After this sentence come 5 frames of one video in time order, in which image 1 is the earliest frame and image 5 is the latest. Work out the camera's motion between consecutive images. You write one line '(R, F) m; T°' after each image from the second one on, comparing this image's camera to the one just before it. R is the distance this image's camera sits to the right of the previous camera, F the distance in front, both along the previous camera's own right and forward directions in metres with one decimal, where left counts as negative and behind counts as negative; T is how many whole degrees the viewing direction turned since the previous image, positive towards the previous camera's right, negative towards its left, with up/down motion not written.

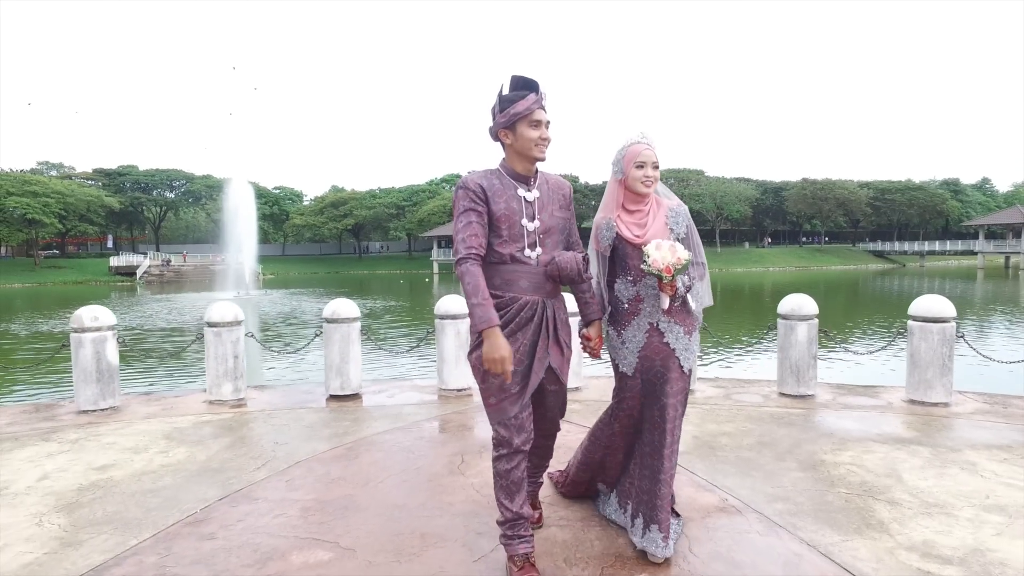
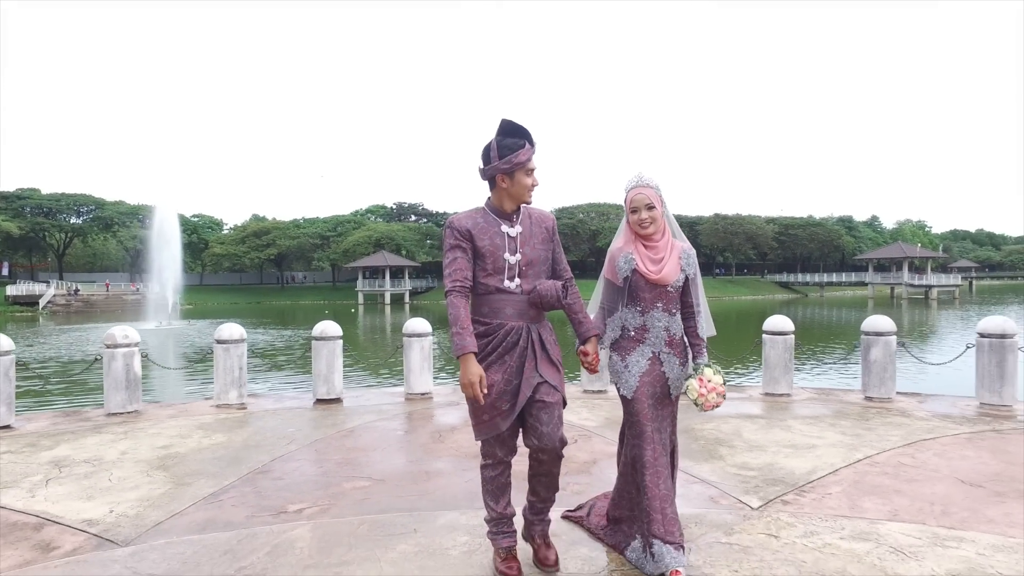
(-0.3, -1.5) m; +7°
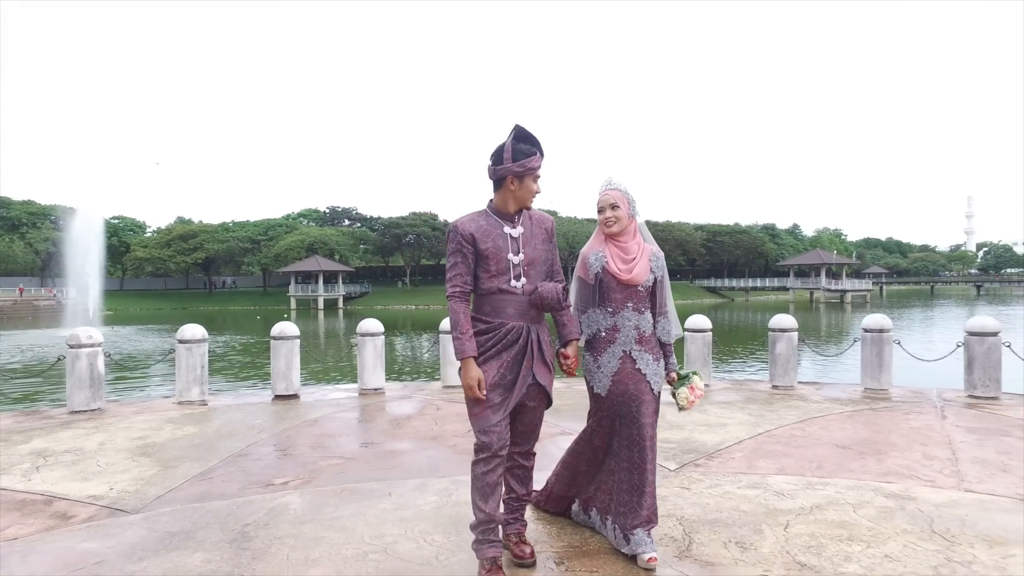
(-0.2, -0.6) m; +6°
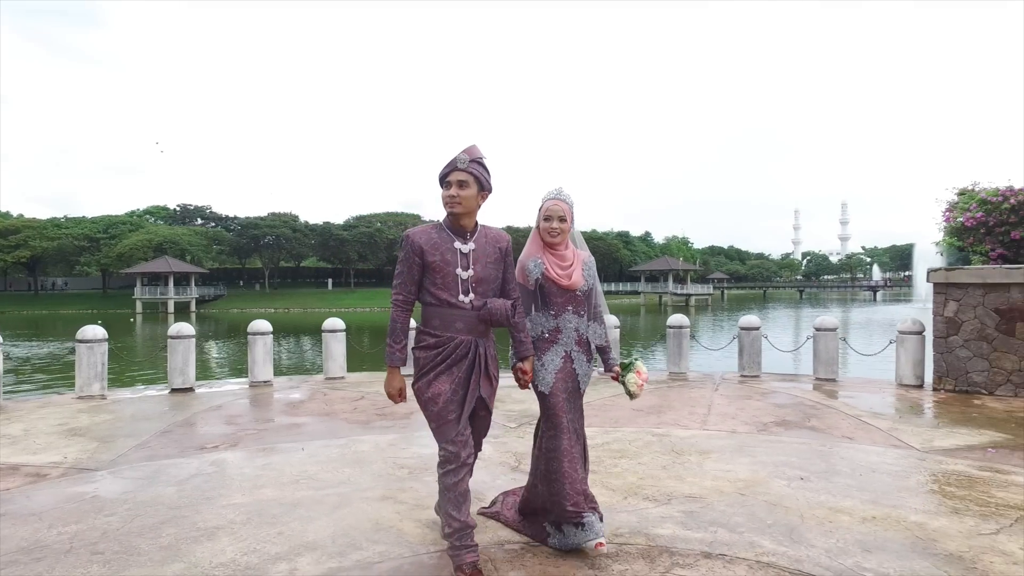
(-0.2, -1.4) m; +12°
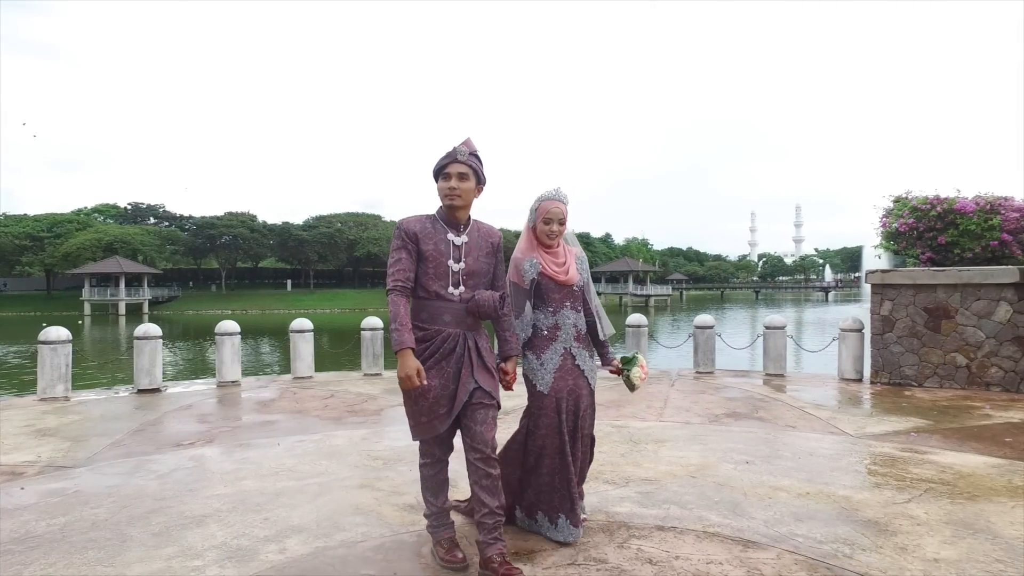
(-0.1, -0.3) m; +3°
